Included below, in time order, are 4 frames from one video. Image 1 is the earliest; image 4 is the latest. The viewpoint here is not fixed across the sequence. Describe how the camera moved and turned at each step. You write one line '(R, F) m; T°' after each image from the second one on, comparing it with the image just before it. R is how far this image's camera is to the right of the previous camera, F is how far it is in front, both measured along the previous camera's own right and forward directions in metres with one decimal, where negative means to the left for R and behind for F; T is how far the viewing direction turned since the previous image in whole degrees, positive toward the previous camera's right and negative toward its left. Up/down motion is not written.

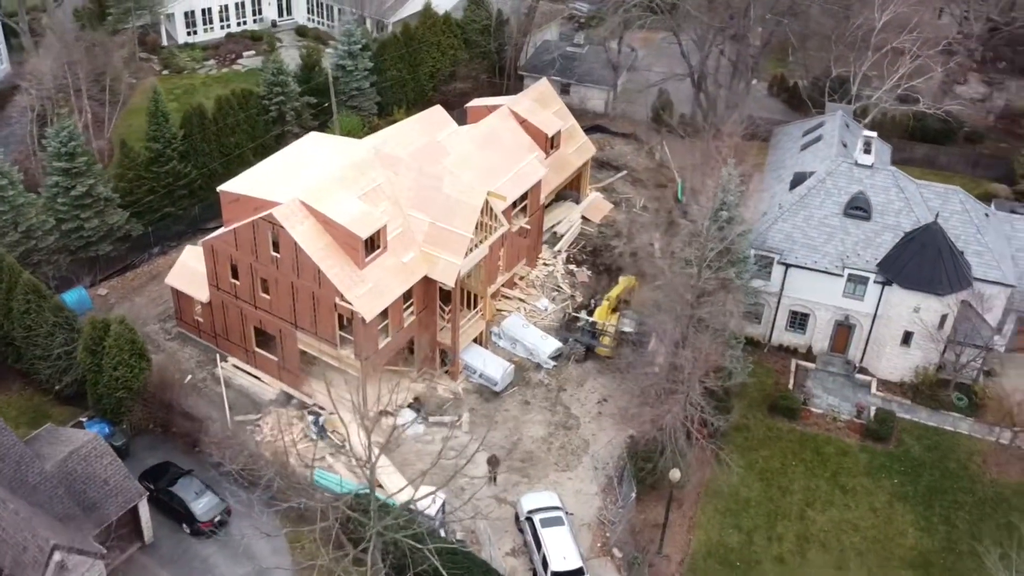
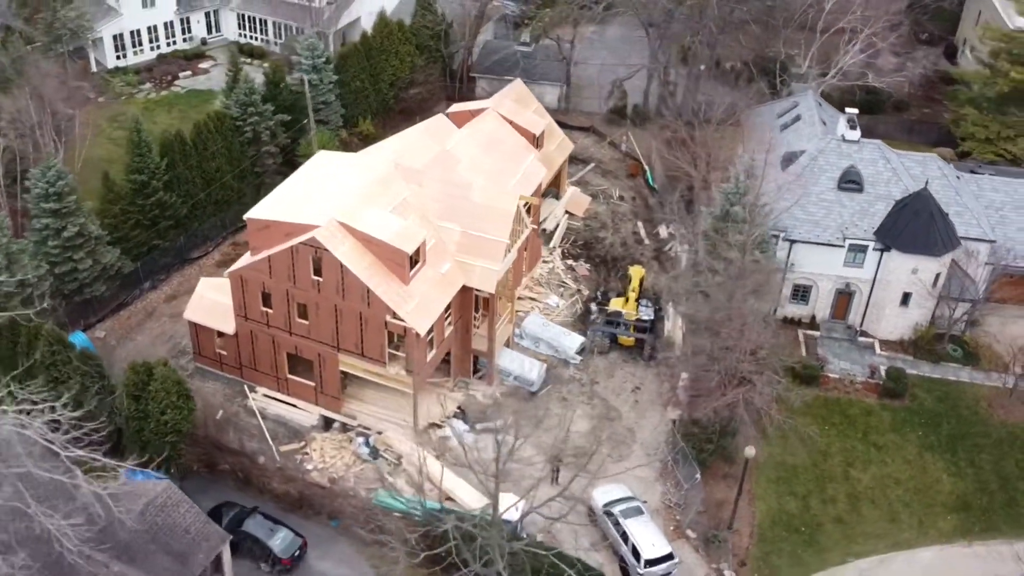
(-5.5, +0.1) m; +8°
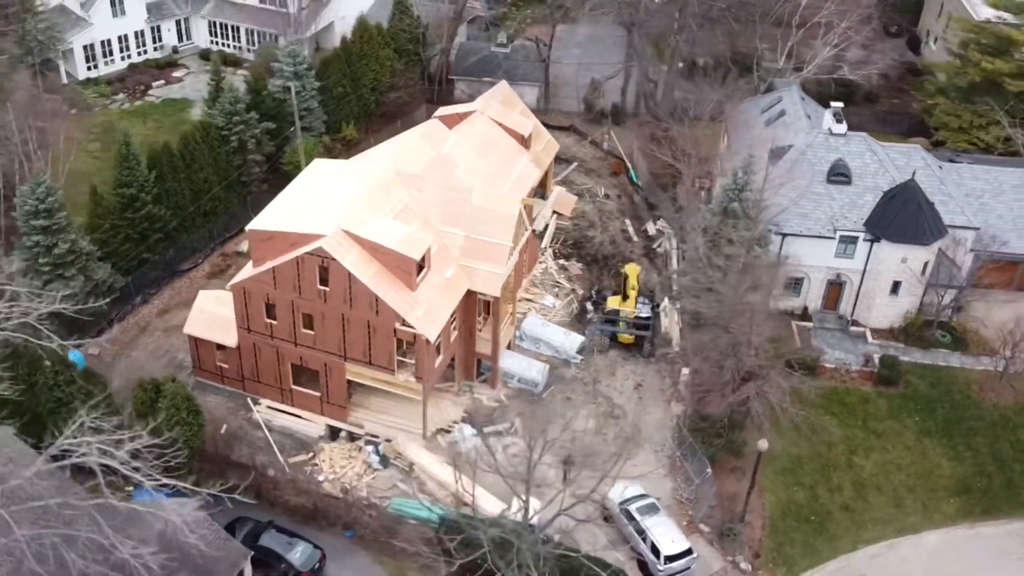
(-1.6, 0.0) m; +3°
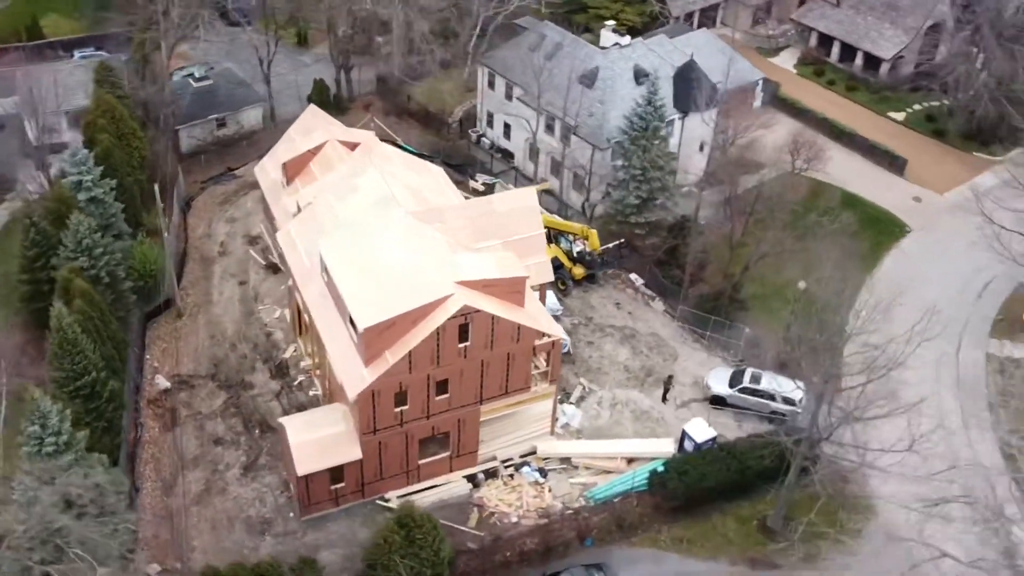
(-19.6, +4.8) m; +33°
